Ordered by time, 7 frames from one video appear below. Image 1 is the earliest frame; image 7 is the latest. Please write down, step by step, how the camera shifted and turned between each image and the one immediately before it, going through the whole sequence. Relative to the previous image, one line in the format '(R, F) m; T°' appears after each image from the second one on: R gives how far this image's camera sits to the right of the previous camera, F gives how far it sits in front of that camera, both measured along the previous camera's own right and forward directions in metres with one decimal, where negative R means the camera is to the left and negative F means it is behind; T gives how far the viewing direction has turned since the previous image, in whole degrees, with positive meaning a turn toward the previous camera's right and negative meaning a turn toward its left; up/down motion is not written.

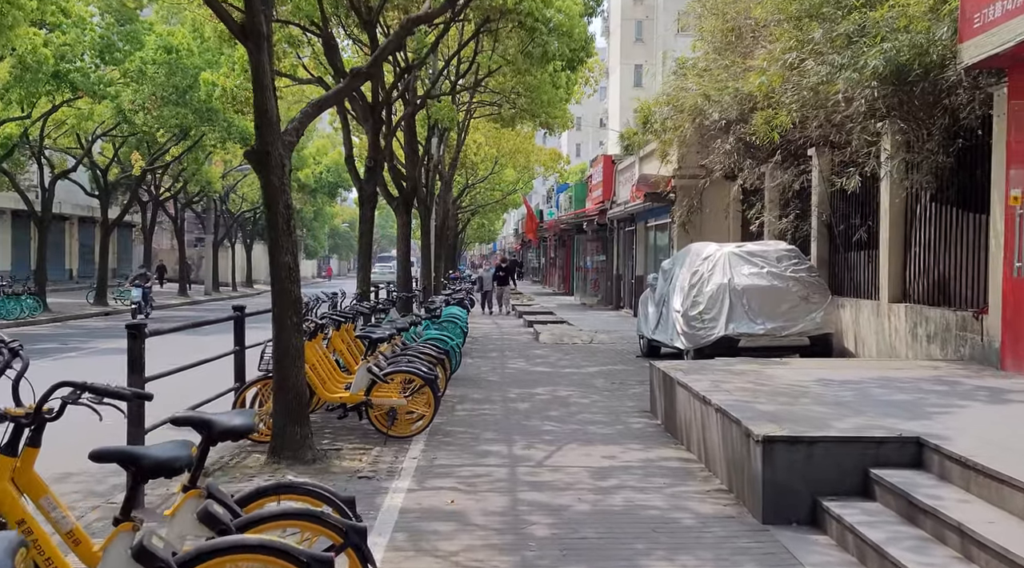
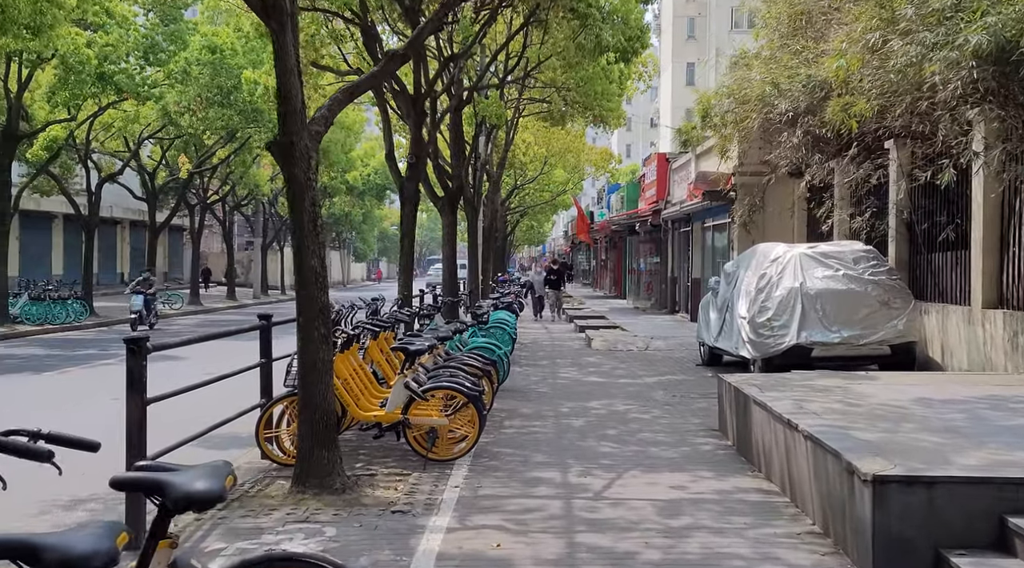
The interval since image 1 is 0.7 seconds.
(0.0, +1.0) m; -2°
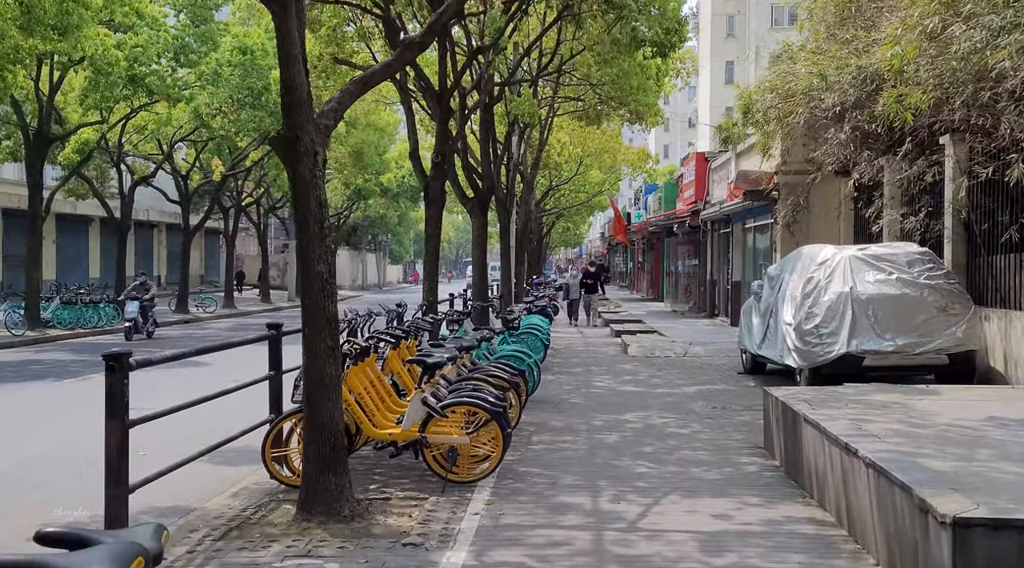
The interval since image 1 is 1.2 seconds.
(+0.1, +0.7) m; -2°
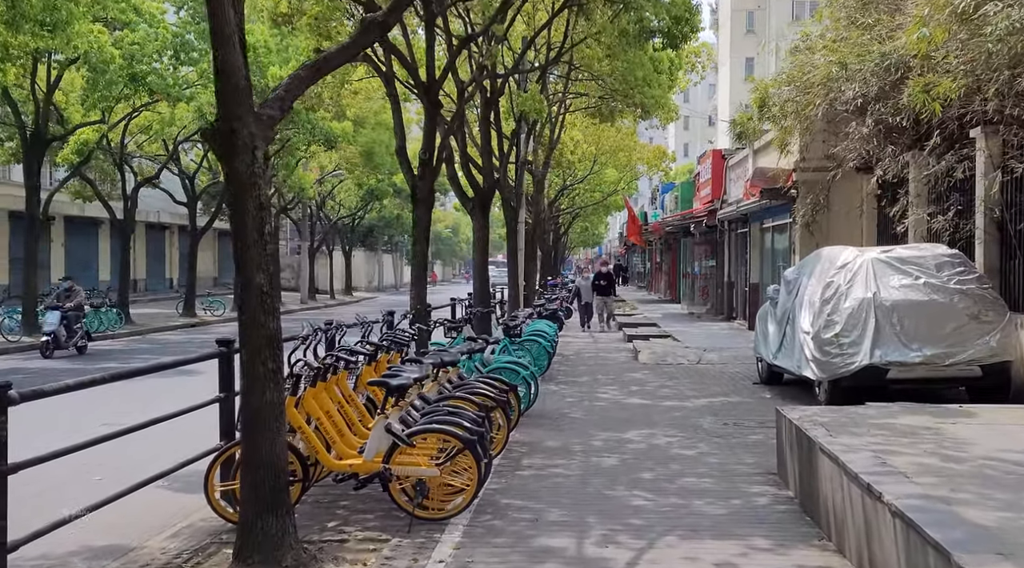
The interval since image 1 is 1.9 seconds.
(+0.3, +0.9) m; -1°
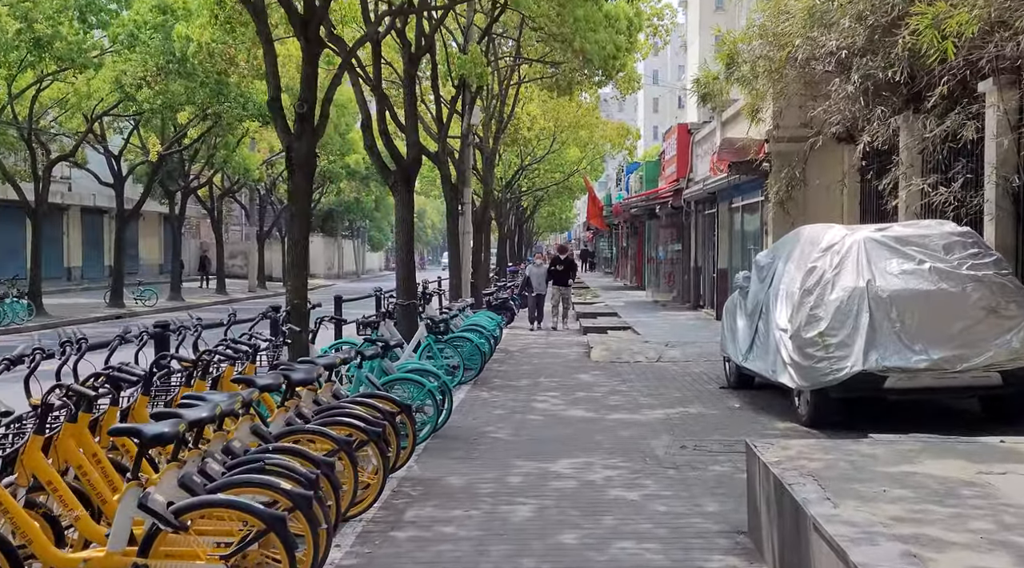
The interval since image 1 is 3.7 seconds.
(+0.5, +2.4) m; +1°
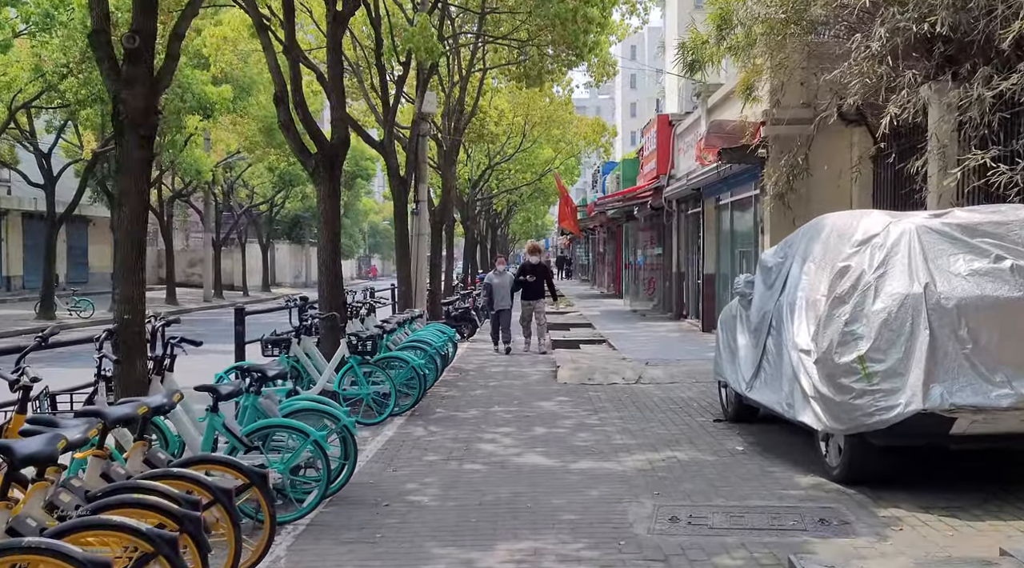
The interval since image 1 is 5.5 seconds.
(+0.3, +2.6) m; +1°
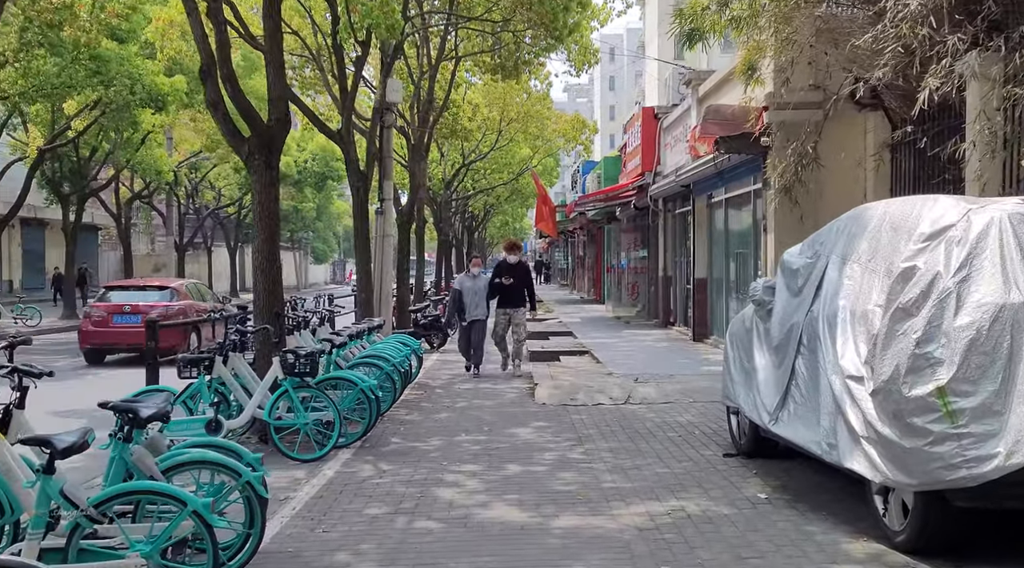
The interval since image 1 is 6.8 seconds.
(+0.1, +1.8) m; +1°
